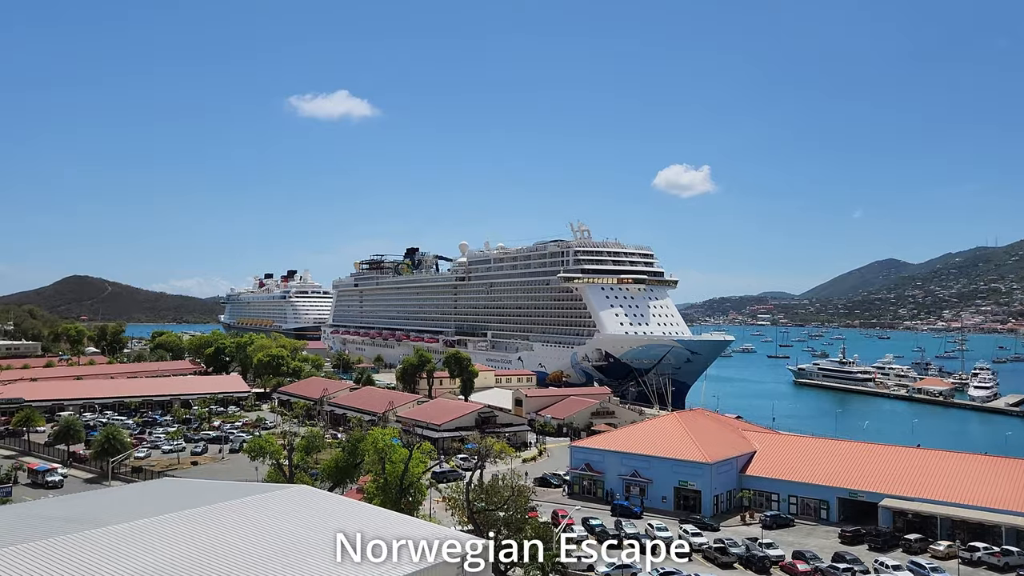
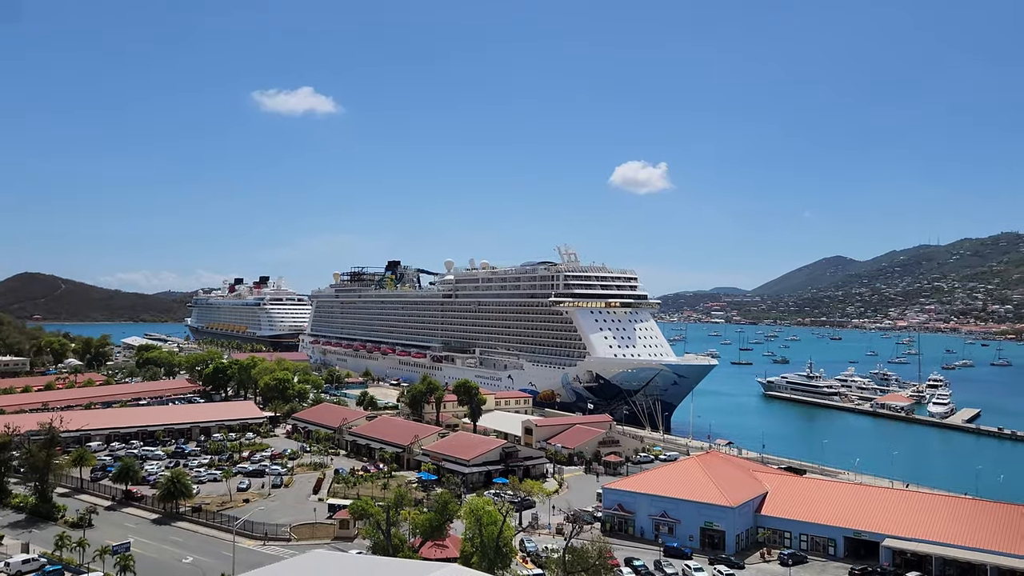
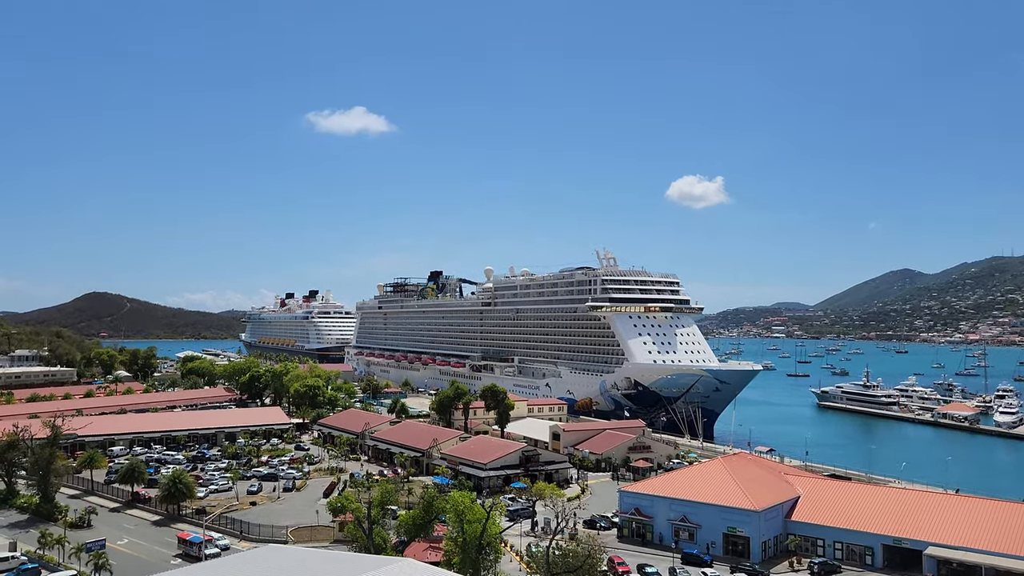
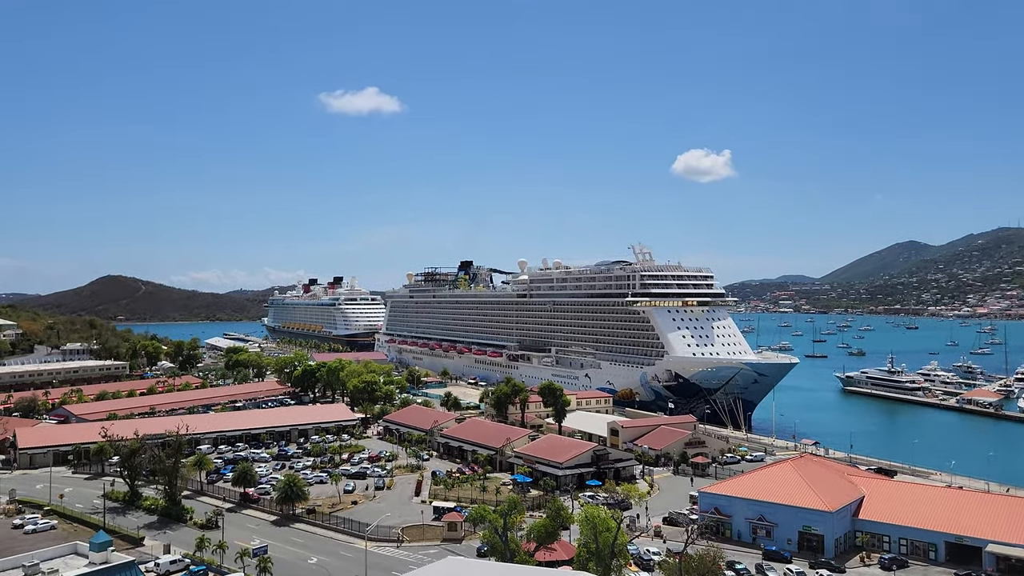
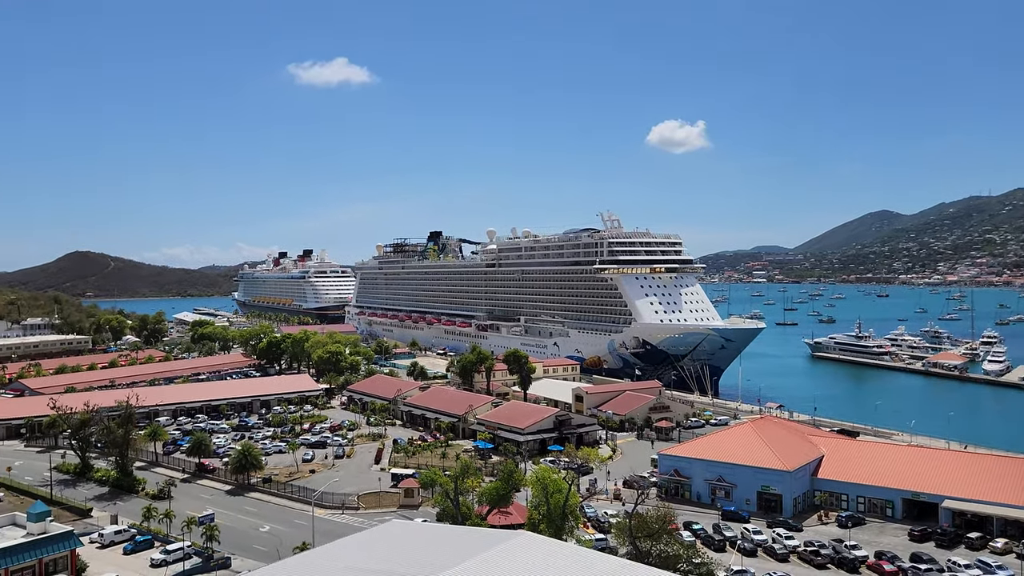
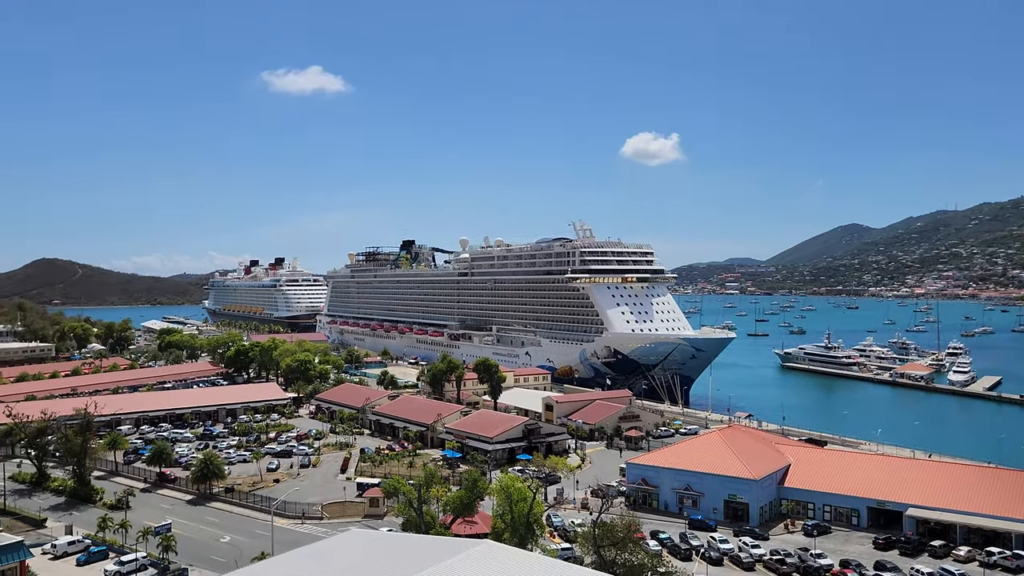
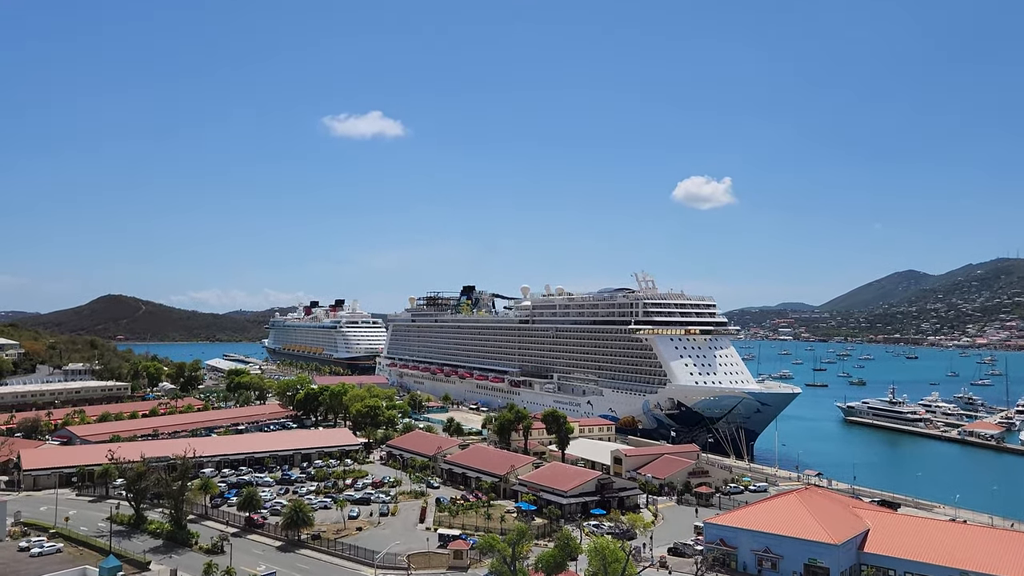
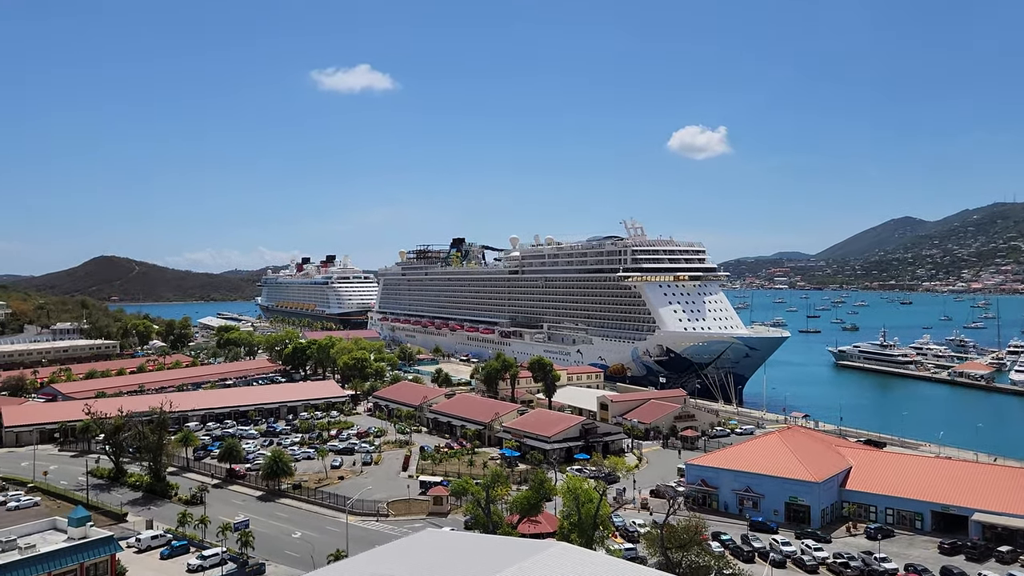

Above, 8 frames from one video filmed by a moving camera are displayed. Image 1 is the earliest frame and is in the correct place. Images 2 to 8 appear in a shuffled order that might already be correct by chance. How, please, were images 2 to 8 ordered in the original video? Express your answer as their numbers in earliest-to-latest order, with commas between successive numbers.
3, 2, 6, 5, 8, 4, 7
